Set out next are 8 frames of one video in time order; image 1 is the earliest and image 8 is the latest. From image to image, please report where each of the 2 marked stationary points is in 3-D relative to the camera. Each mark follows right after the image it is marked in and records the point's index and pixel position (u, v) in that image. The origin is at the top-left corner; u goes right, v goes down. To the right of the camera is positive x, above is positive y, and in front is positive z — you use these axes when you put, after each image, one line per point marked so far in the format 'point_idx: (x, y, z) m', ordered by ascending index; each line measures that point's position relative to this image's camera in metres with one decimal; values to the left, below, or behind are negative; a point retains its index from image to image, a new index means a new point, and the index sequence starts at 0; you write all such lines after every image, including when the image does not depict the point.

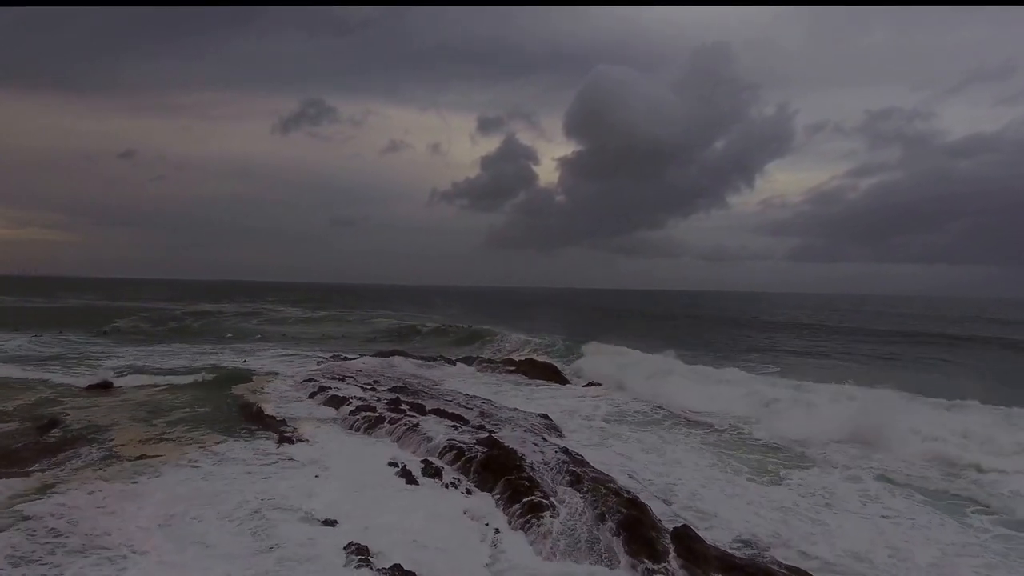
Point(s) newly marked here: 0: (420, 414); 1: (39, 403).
0: (-2.0, -2.9, +14.3) m
1: (-12.8, -3.0, +17.1) m
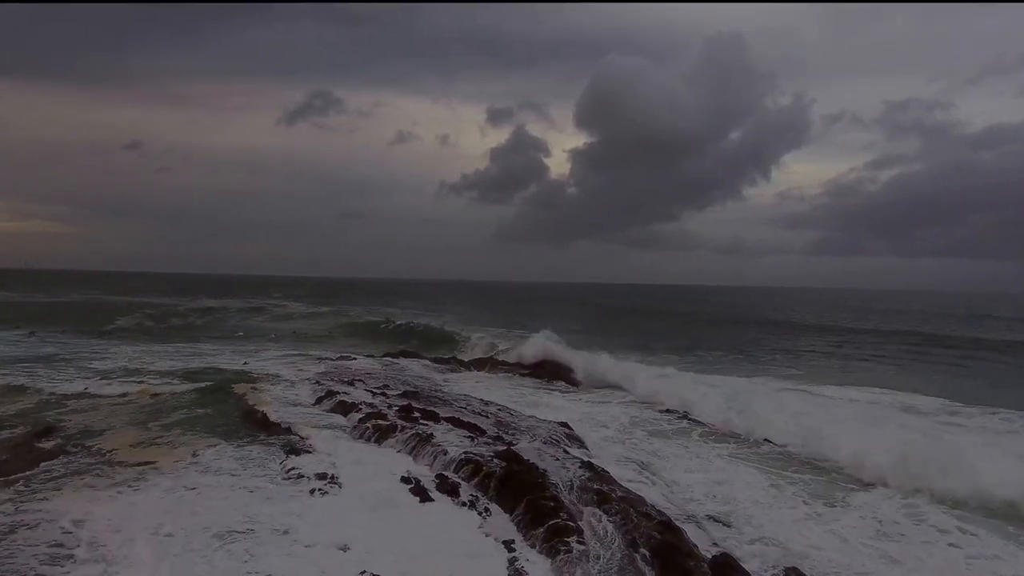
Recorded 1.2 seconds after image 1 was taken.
0: (-1.6, -2.9, +13.5) m
1: (-12.4, -2.9, +16.4) m
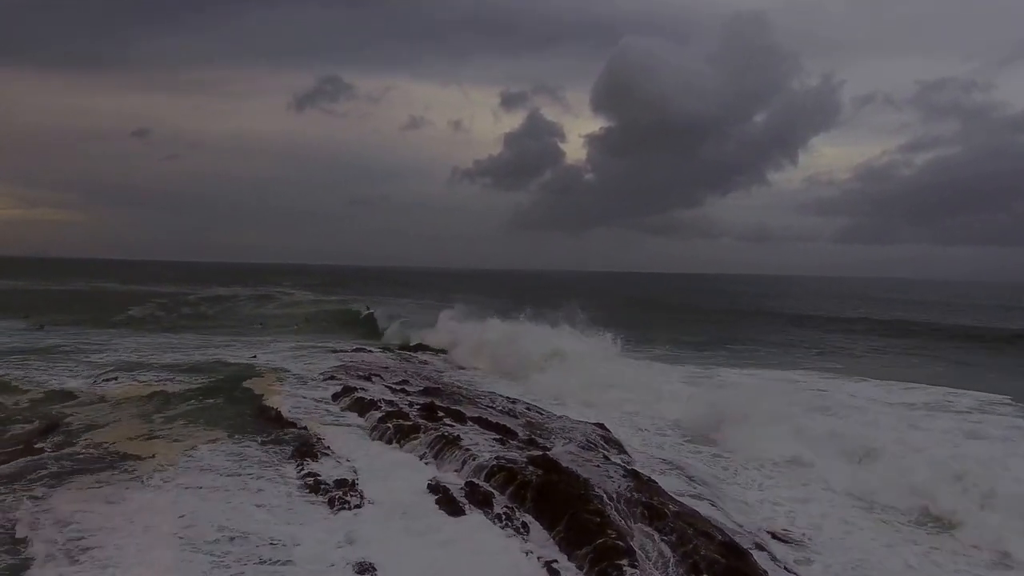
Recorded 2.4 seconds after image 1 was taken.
0: (-1.0, -2.7, +12.5) m
1: (-11.7, -2.7, +15.6) m
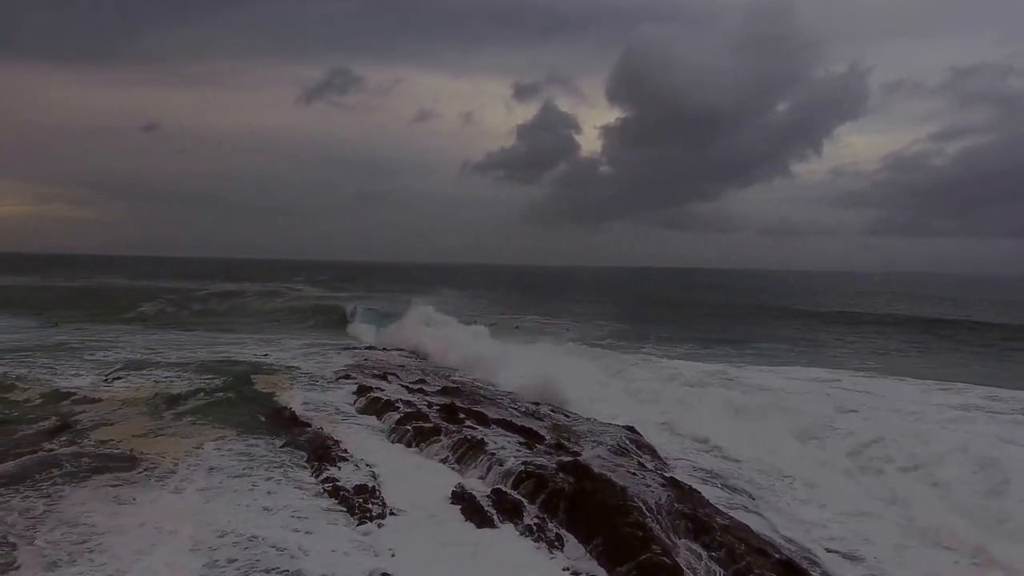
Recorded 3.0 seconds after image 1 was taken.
0: (-0.5, -2.6, +11.9) m
1: (-11.2, -2.6, +15.0) m
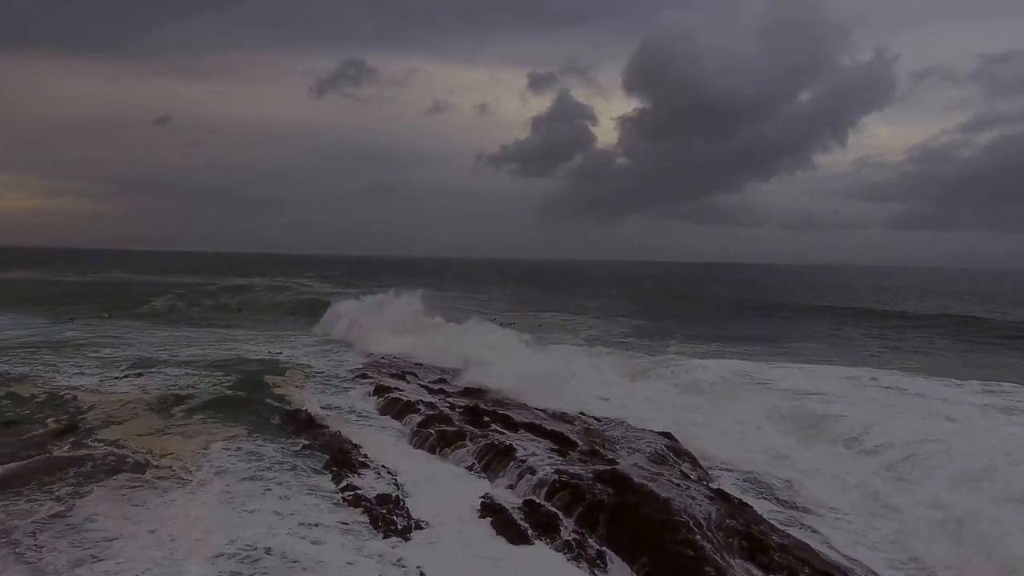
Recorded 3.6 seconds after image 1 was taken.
0: (0.0, -2.5, +11.2) m
1: (-10.7, -2.5, +14.5) m
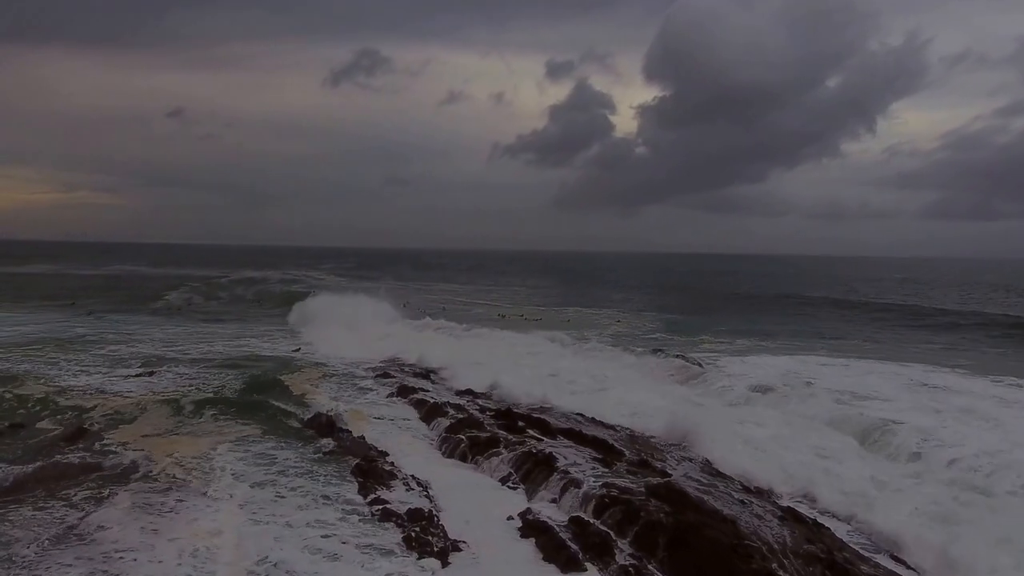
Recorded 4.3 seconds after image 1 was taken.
0: (+0.6, -2.4, +10.3) m
1: (-10.0, -2.3, +13.9) m
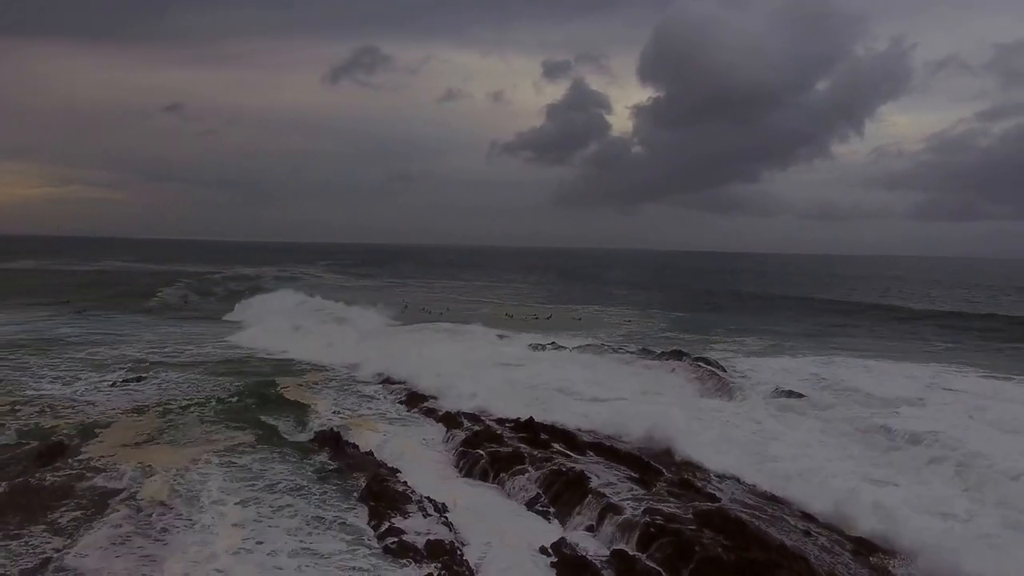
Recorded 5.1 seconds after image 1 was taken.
0: (+0.9, -2.4, +9.4) m
1: (-9.6, -2.3, +12.8) m
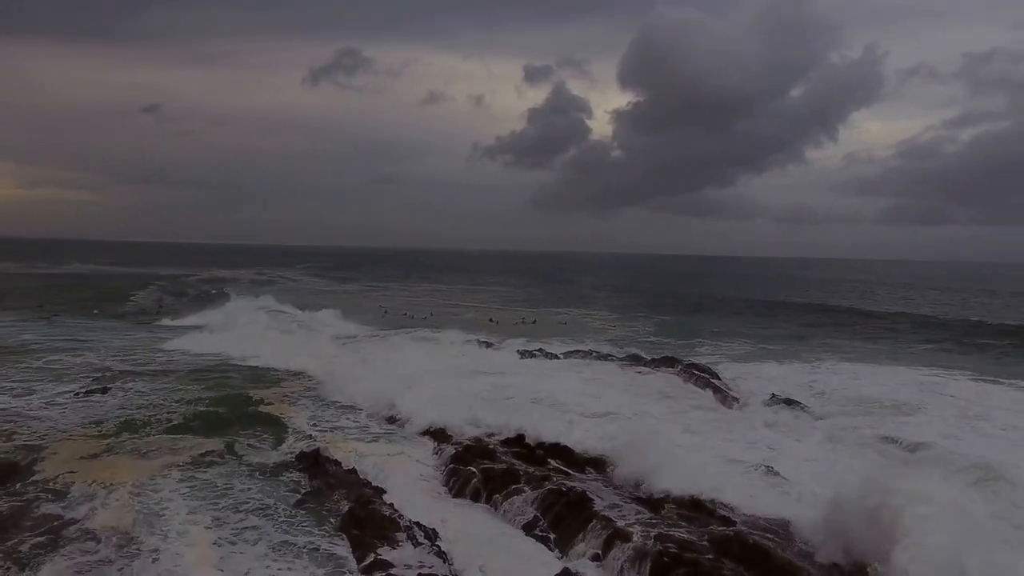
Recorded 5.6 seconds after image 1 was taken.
0: (+0.9, -2.5, +8.7) m
1: (-9.8, -2.4, +11.8) m
